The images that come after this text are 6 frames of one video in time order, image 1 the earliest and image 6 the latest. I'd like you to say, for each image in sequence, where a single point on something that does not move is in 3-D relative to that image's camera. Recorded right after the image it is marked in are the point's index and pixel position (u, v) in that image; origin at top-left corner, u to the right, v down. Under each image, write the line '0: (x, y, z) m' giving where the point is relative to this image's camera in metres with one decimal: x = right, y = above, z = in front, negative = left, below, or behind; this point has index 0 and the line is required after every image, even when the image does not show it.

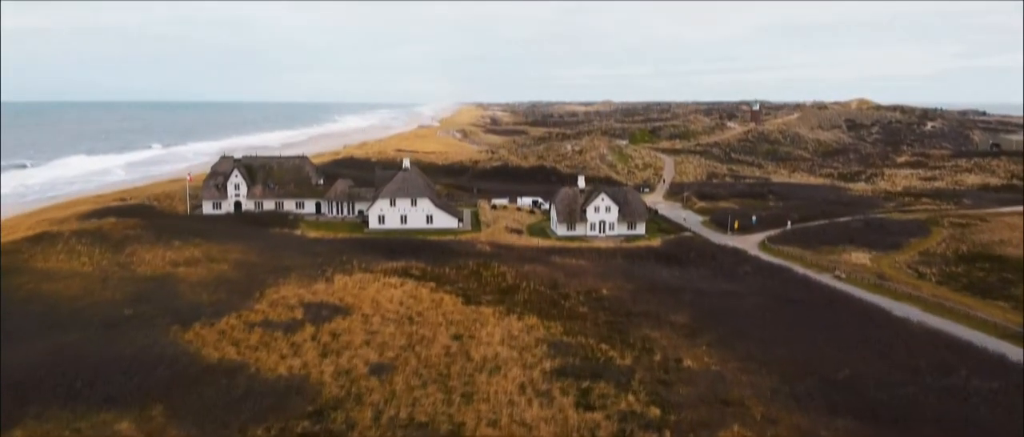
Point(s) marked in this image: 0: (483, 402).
0: (-0.6, -3.8, +16.6) m
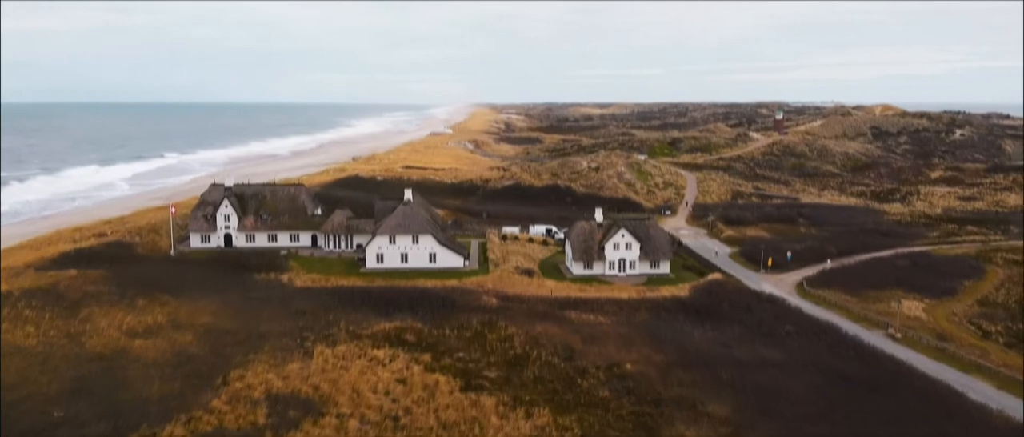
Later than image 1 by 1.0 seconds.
0: (-0.6, -5.7, +12.7) m
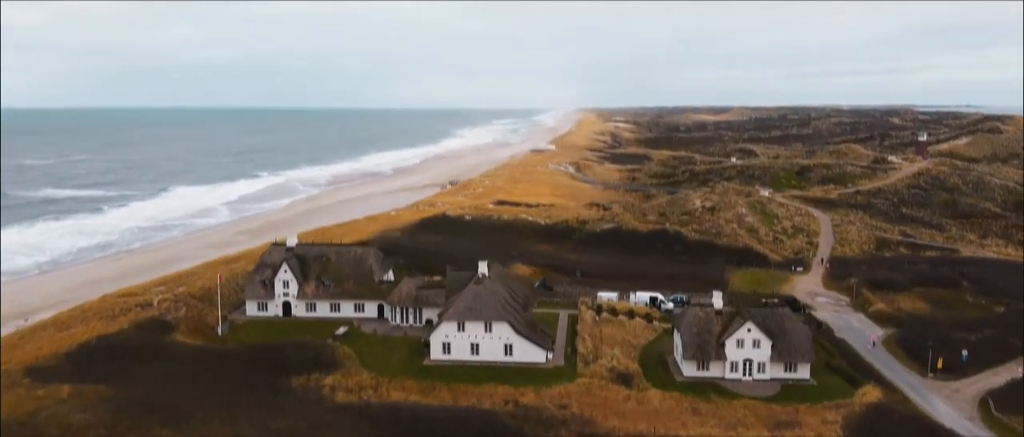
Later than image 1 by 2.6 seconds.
0: (-0.4, -9.0, +5.7) m
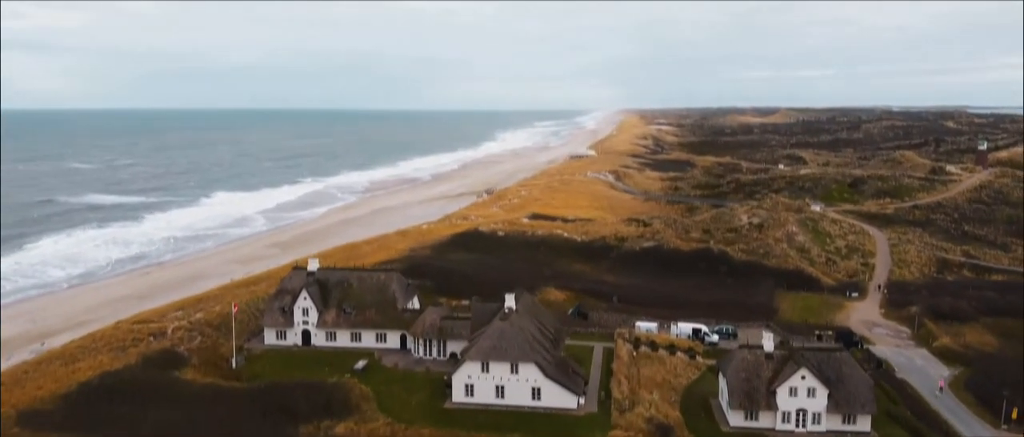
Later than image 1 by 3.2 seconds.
0: (-0.8, -10.2, +3.1) m
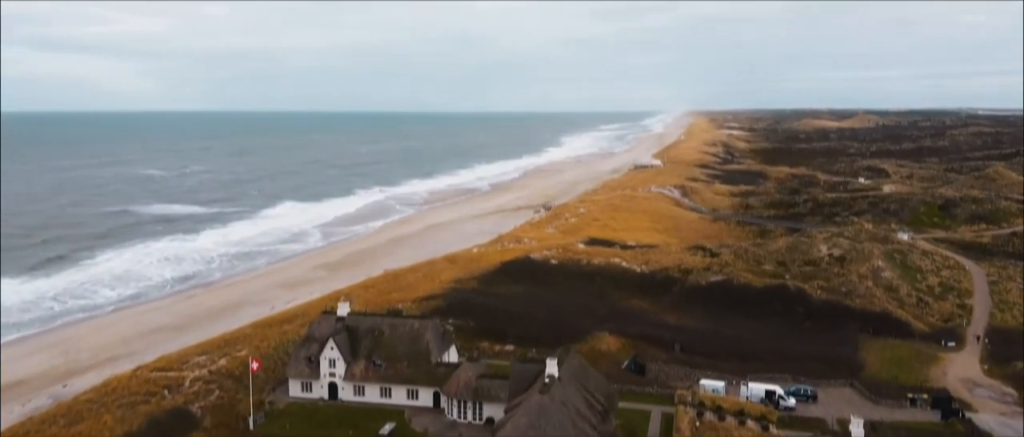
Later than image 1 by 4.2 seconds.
0: (-1.8, -12.0, -0.7) m
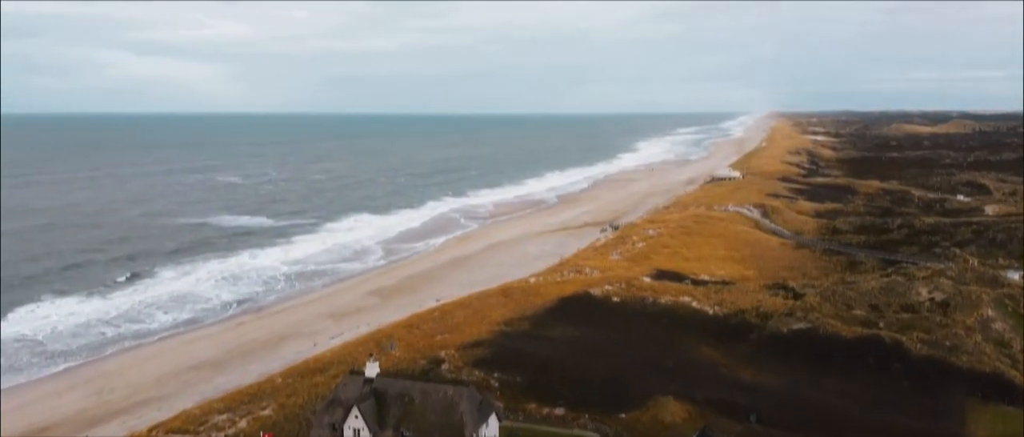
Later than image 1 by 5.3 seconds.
0: (-3.4, -14.0, -4.8) m
